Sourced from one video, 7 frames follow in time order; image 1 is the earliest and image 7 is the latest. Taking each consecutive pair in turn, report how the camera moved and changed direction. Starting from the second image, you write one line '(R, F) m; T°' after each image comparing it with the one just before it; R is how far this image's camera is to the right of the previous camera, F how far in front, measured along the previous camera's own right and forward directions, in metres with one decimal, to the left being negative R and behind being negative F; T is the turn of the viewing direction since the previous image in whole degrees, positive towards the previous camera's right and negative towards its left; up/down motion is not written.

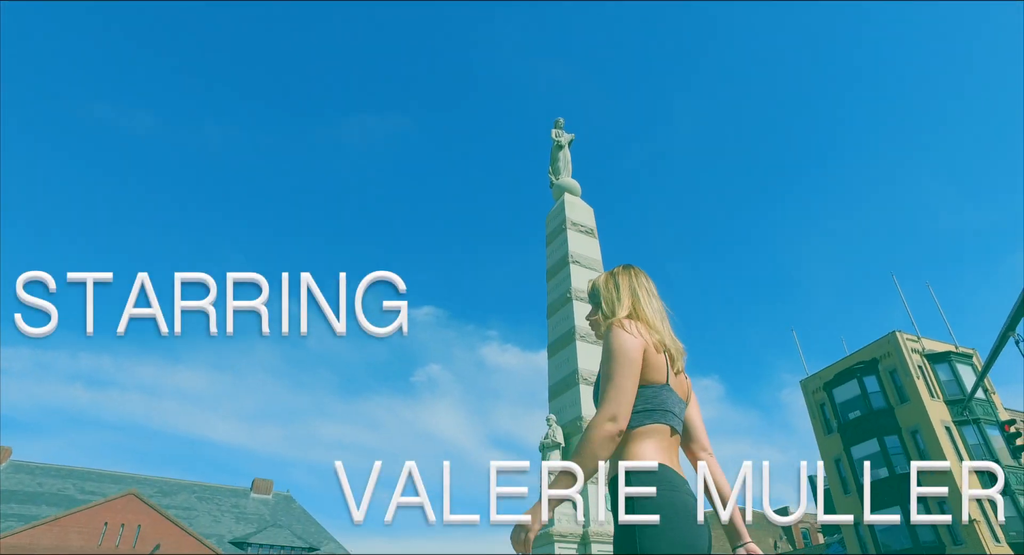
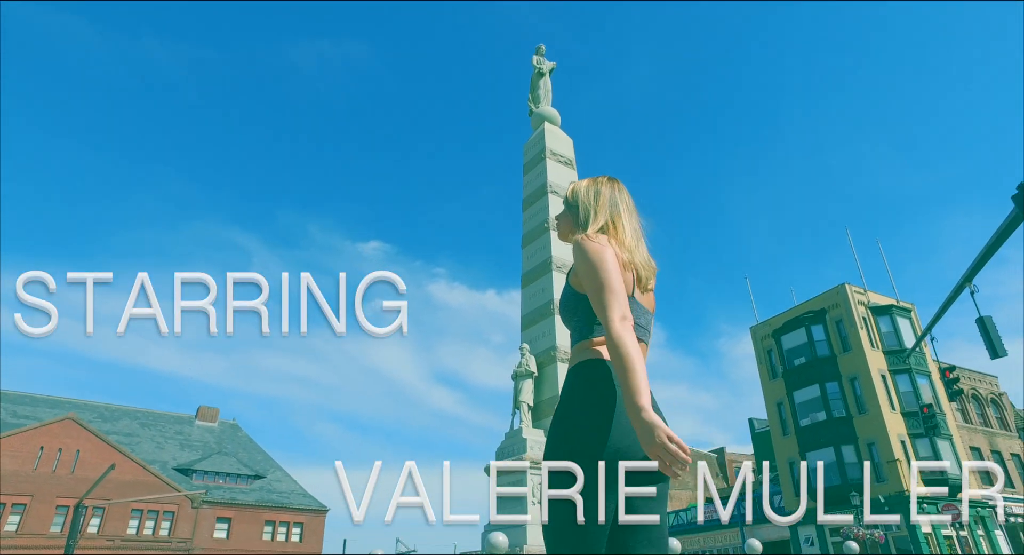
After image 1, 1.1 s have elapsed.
(-0.6, +0.6) m; +5°
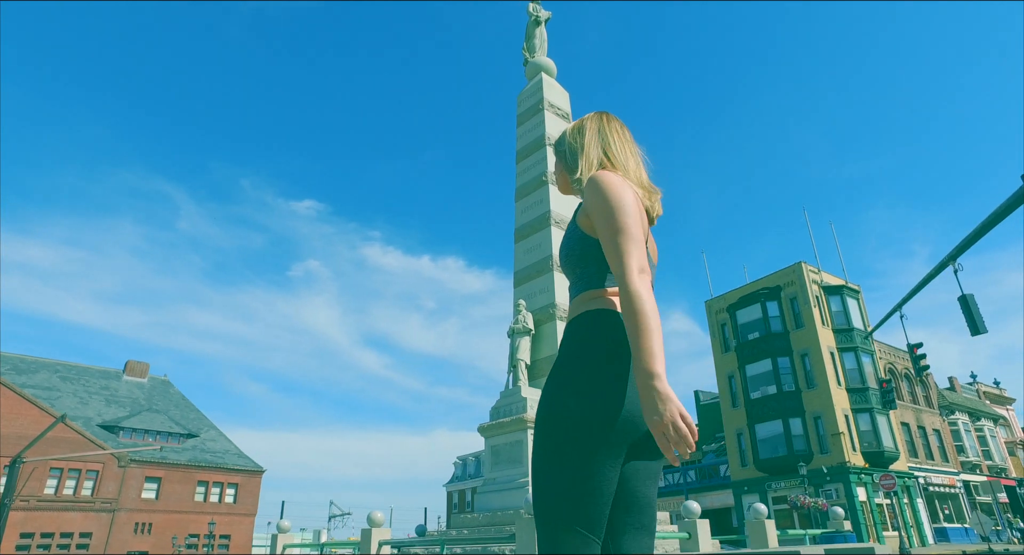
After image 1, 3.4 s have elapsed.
(-1.2, +0.9) m; +6°
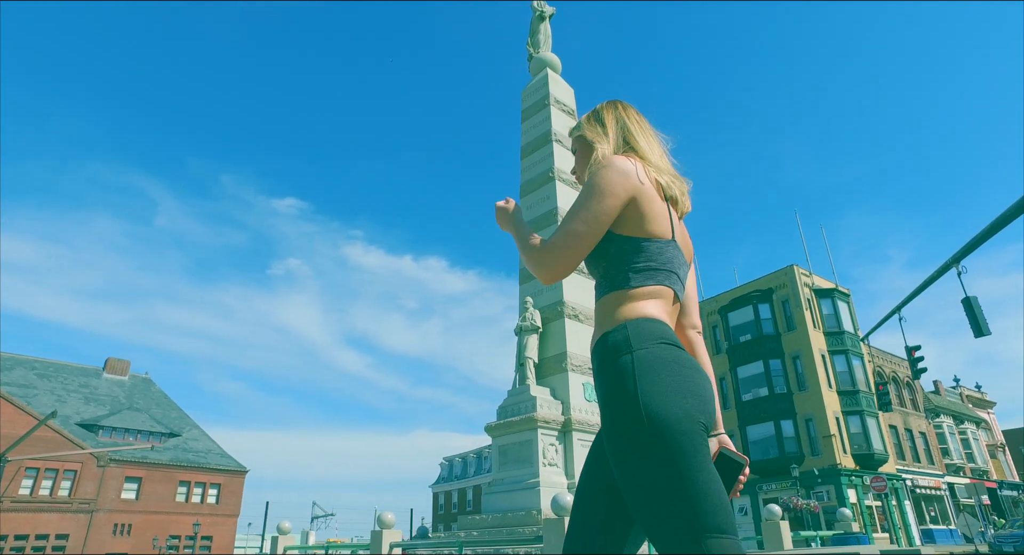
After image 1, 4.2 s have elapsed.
(-0.5, +0.2) m; +1°
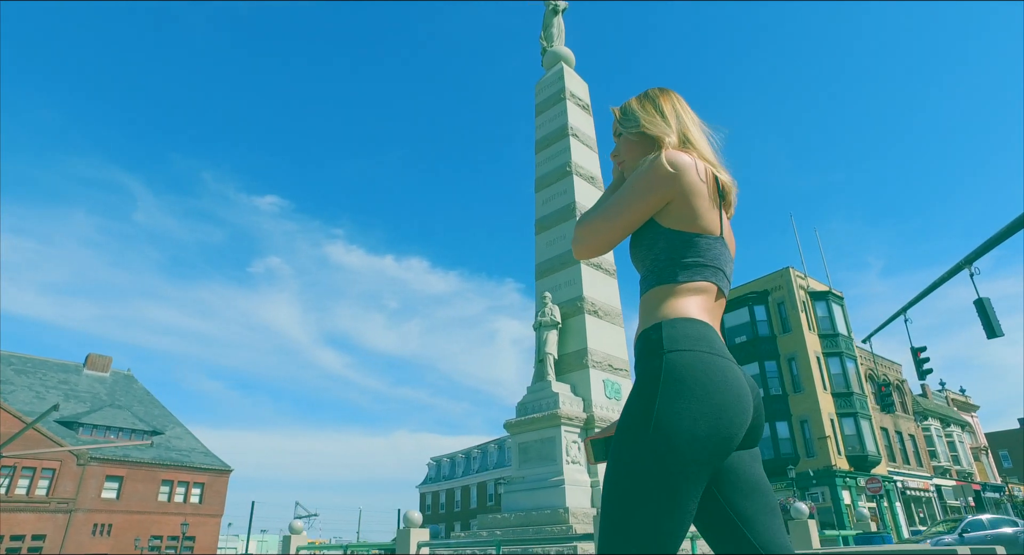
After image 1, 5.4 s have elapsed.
(-0.8, +0.3) m; +2°
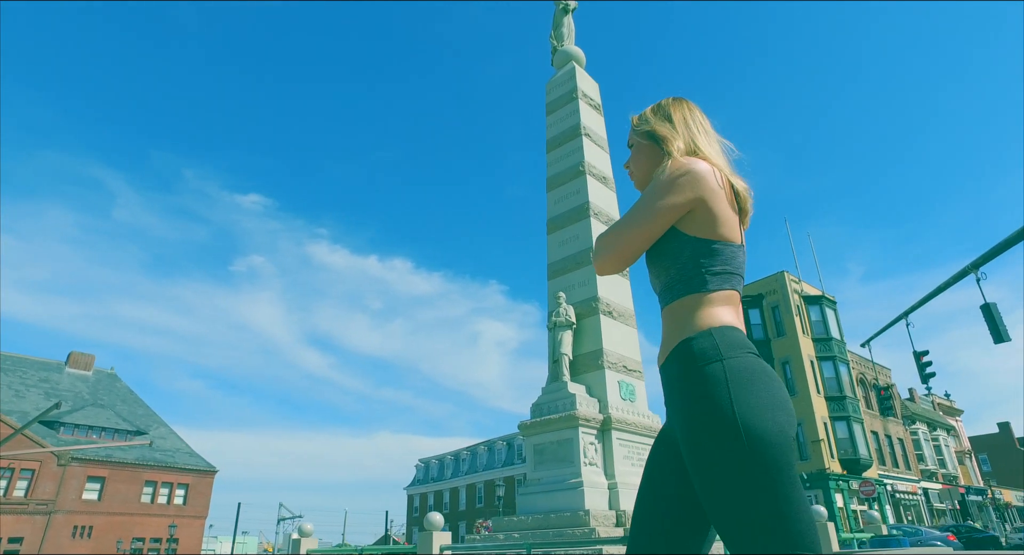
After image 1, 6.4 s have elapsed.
(-0.6, +0.2) m; +1°
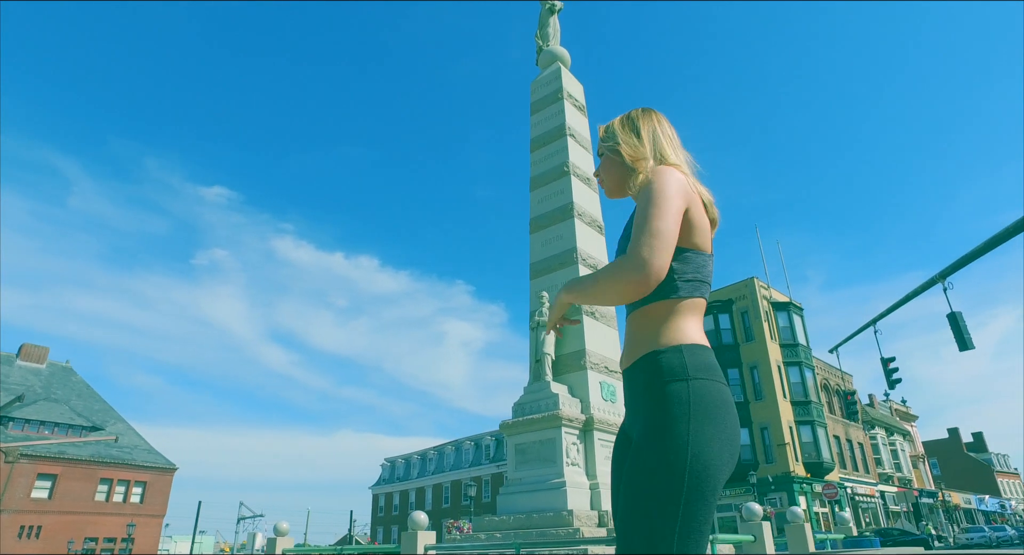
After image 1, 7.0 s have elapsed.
(-0.3, +0.1) m; +3°
